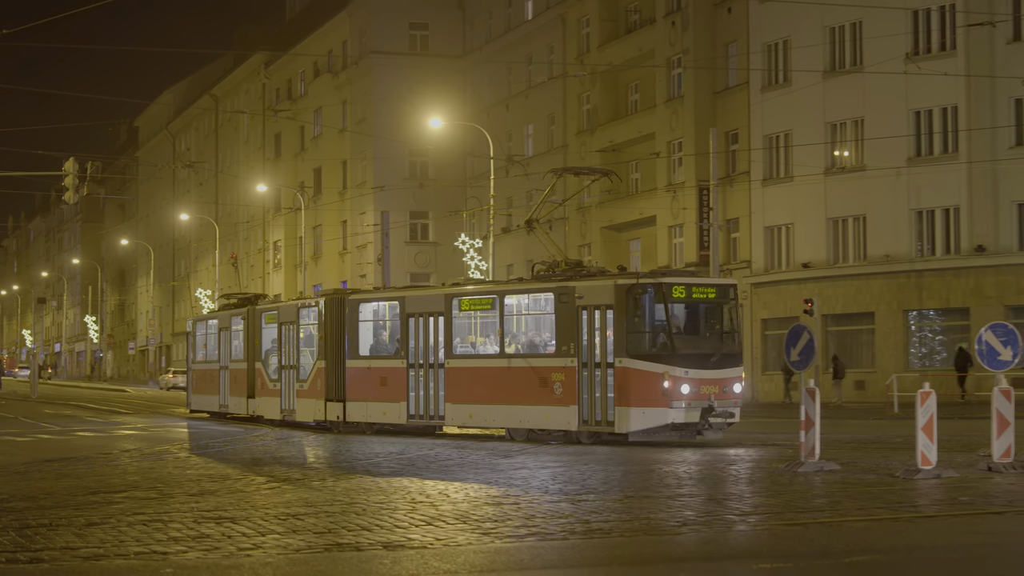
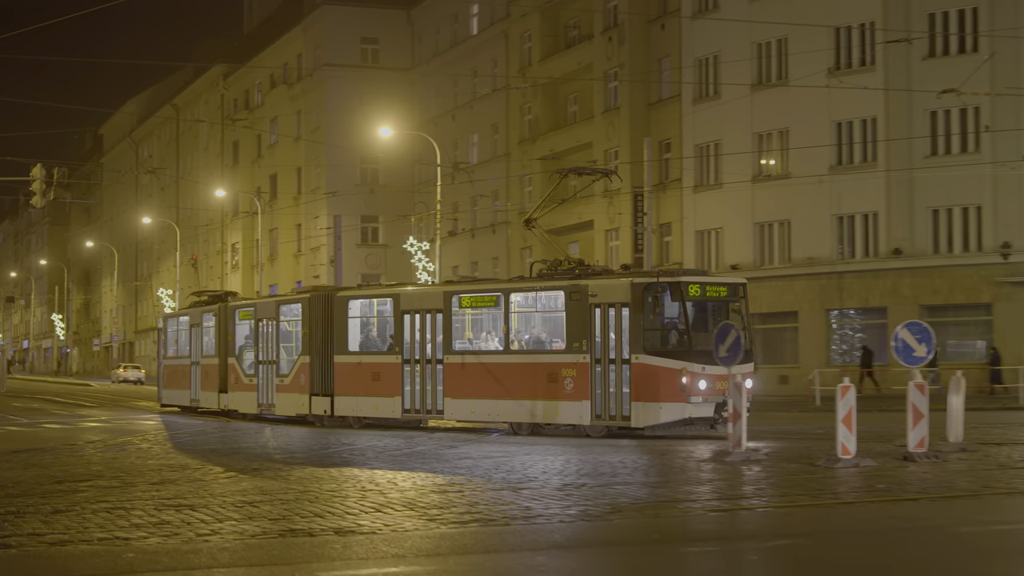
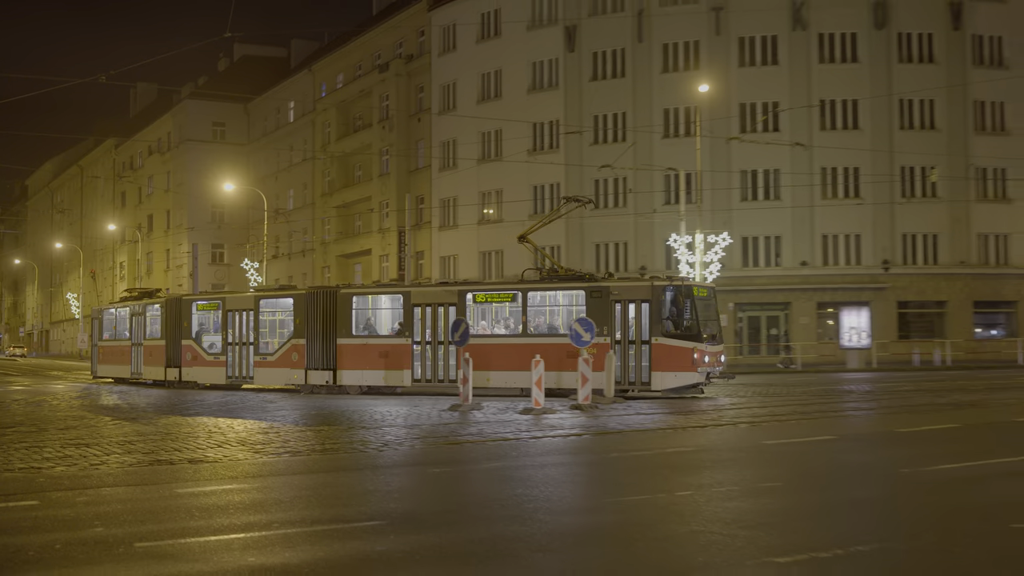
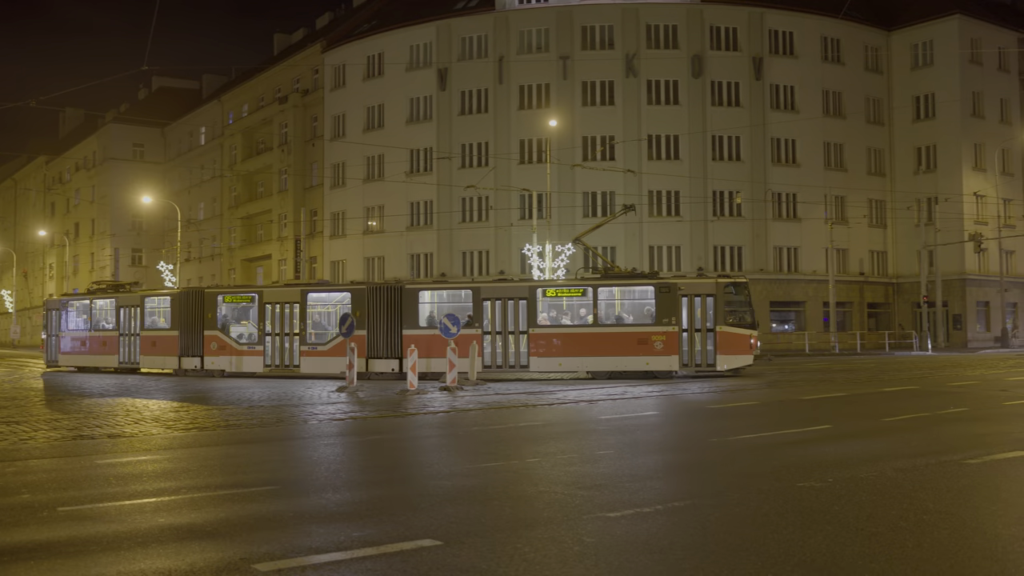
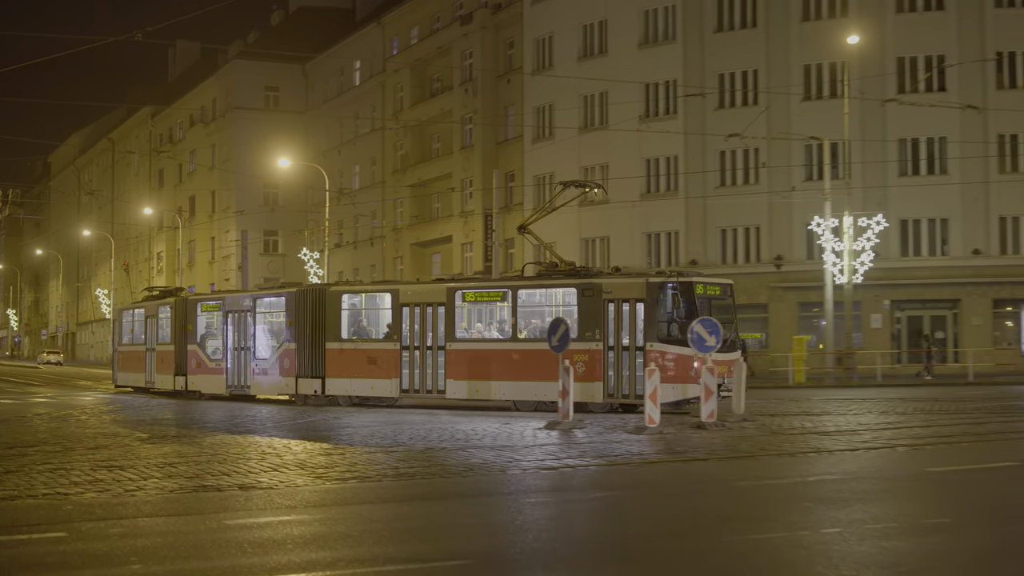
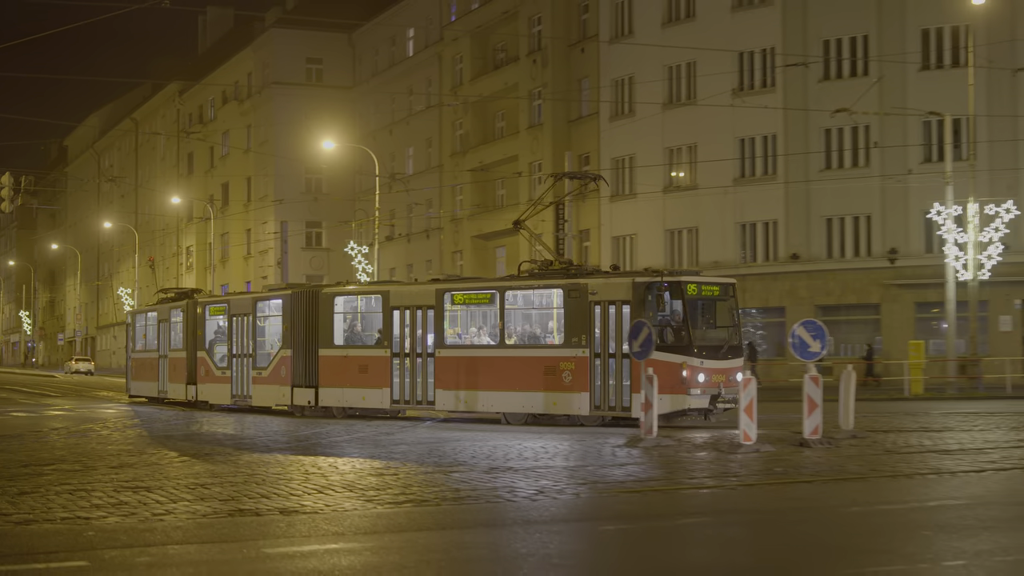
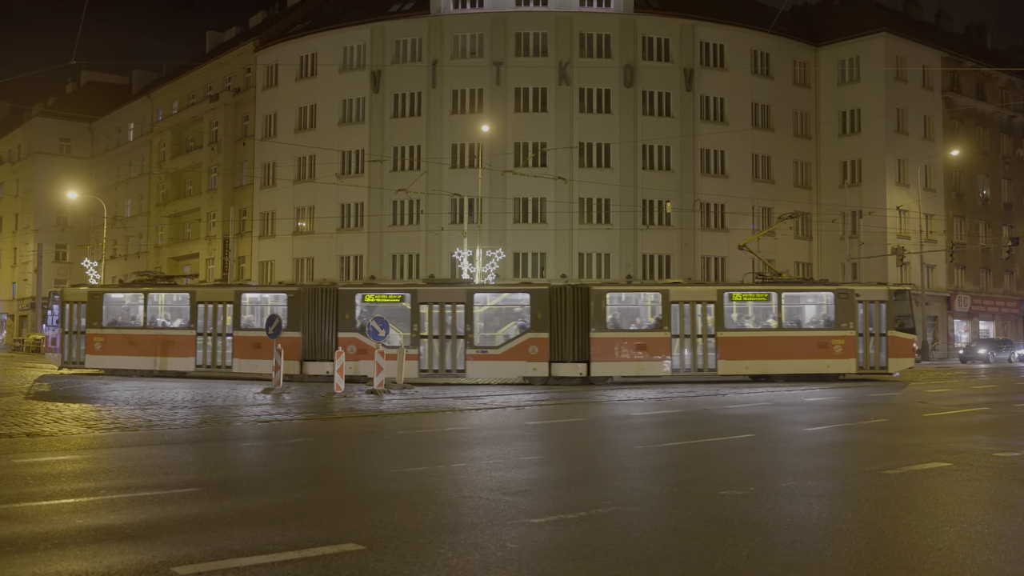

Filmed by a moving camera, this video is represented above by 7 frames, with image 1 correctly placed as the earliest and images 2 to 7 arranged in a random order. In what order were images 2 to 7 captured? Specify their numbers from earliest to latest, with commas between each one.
2, 6, 5, 3, 4, 7
